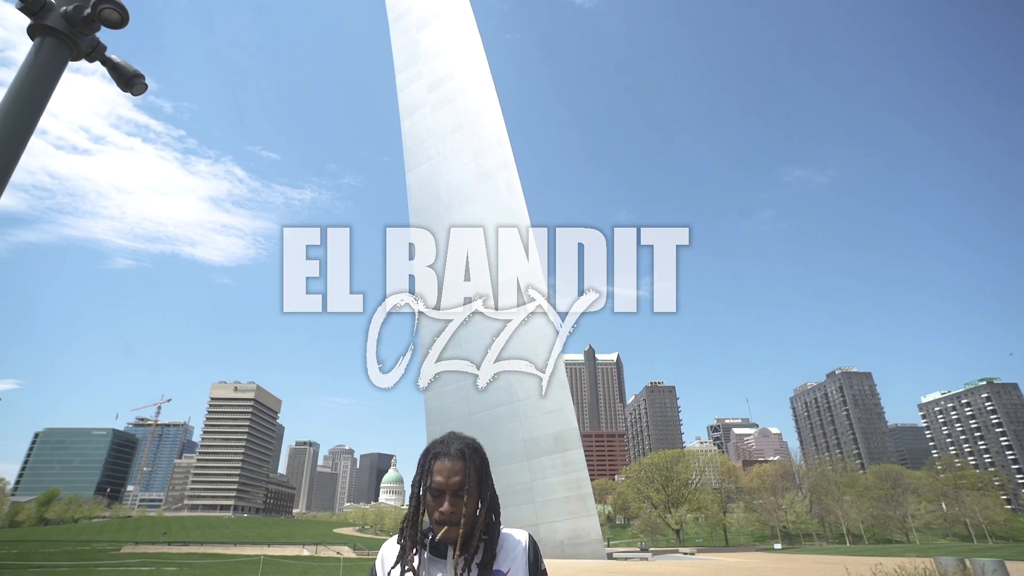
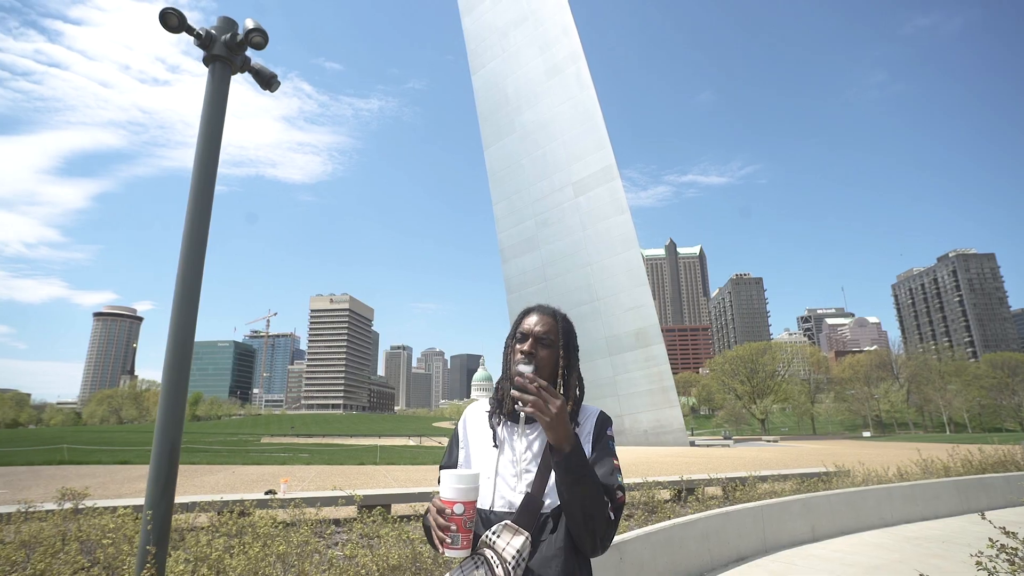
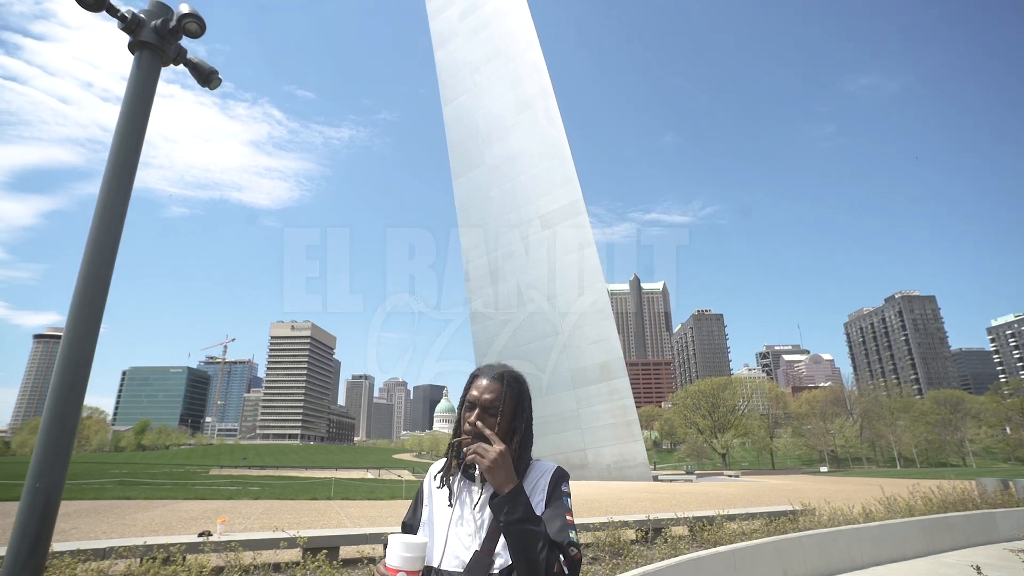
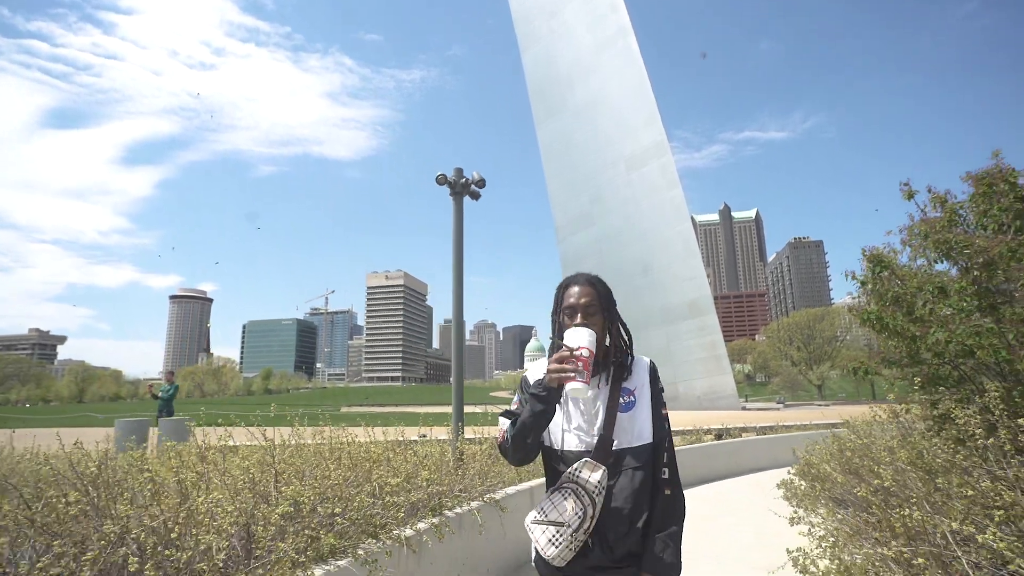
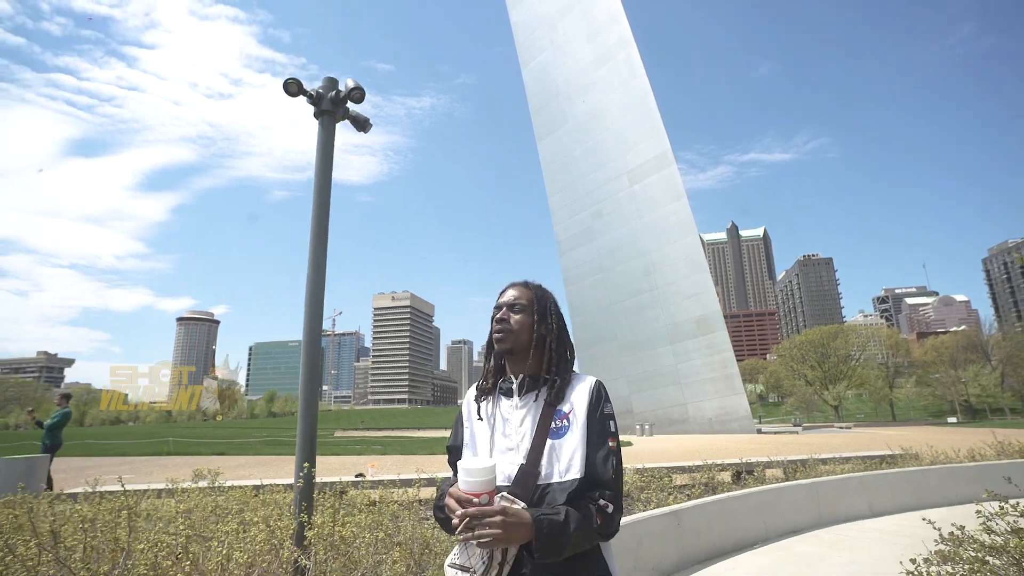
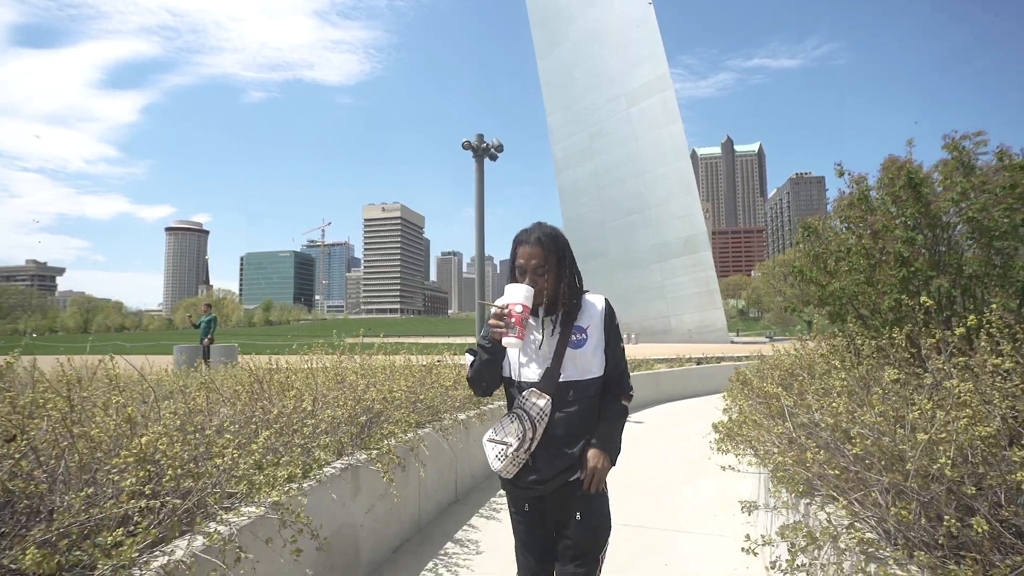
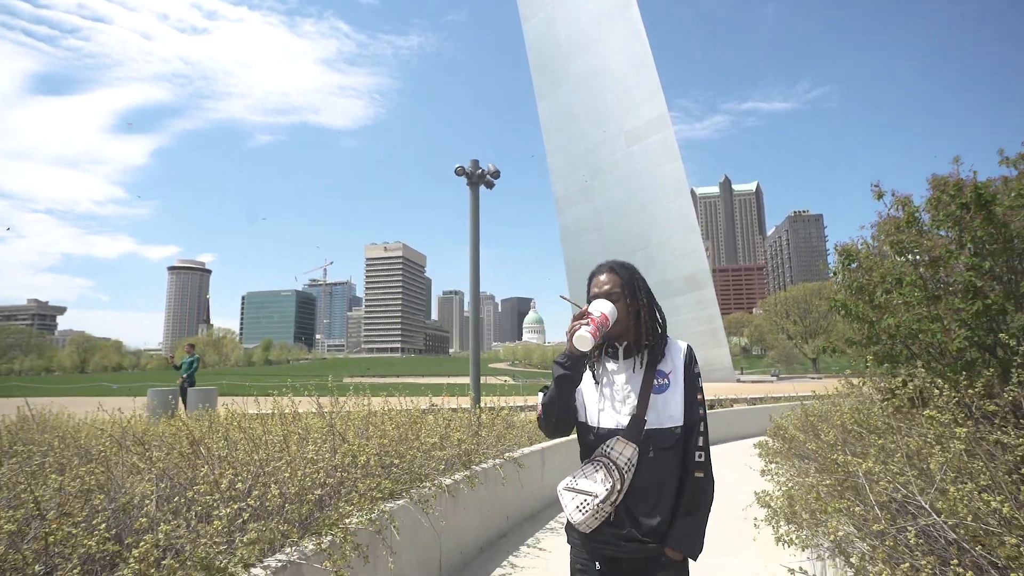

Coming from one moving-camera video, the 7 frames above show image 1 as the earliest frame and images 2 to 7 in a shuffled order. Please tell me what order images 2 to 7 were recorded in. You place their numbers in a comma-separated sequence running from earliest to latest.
3, 2, 5, 4, 7, 6
